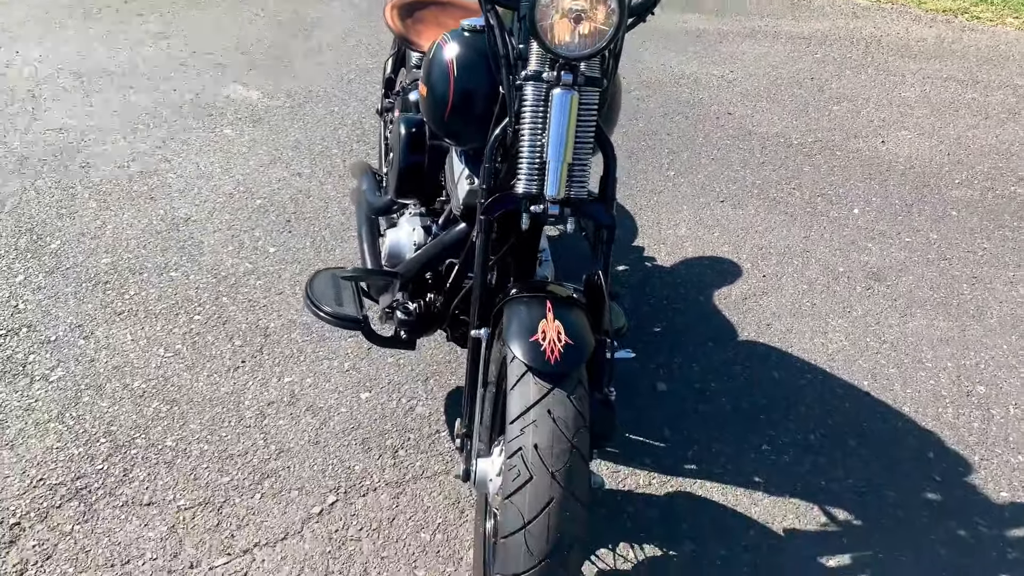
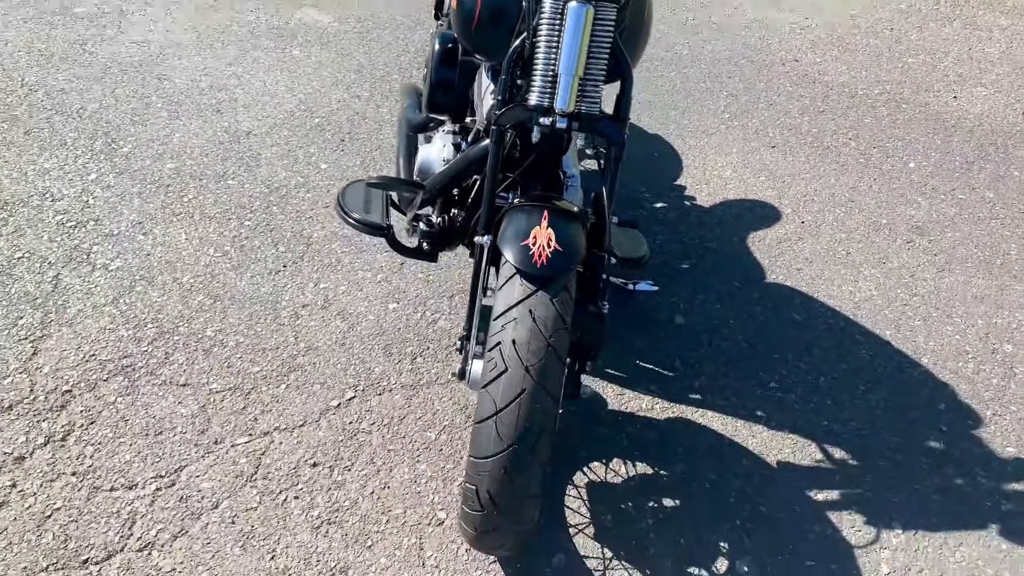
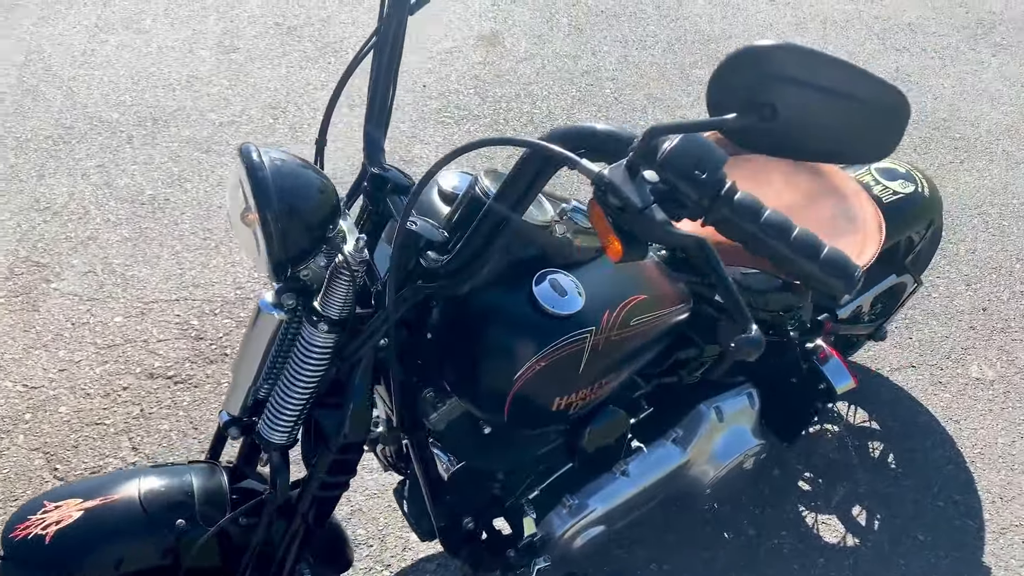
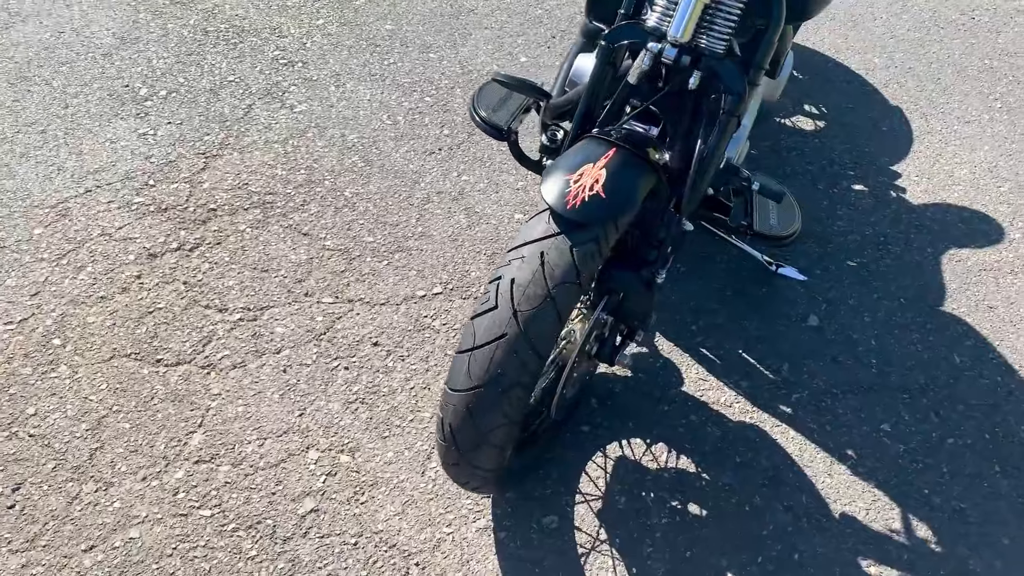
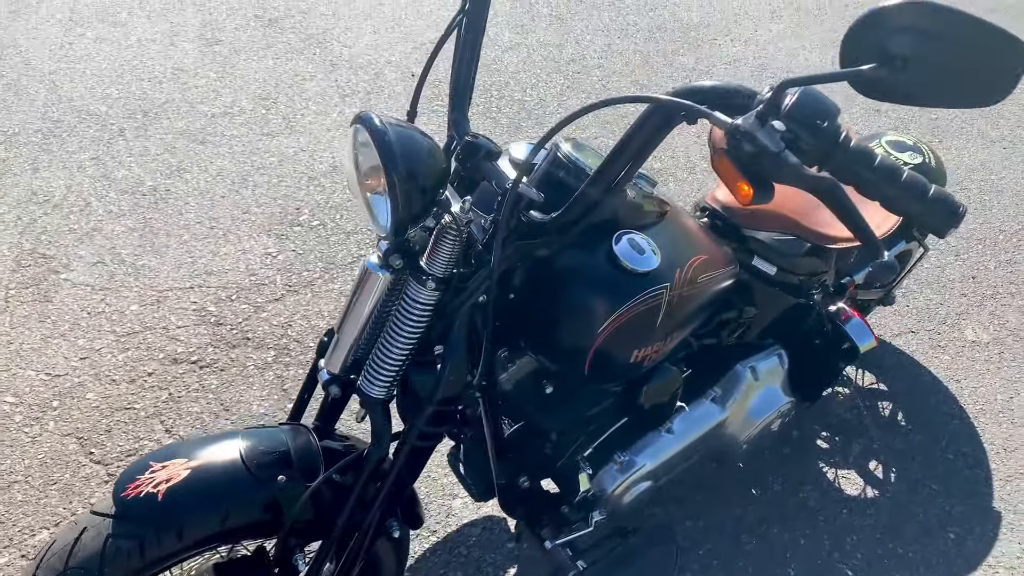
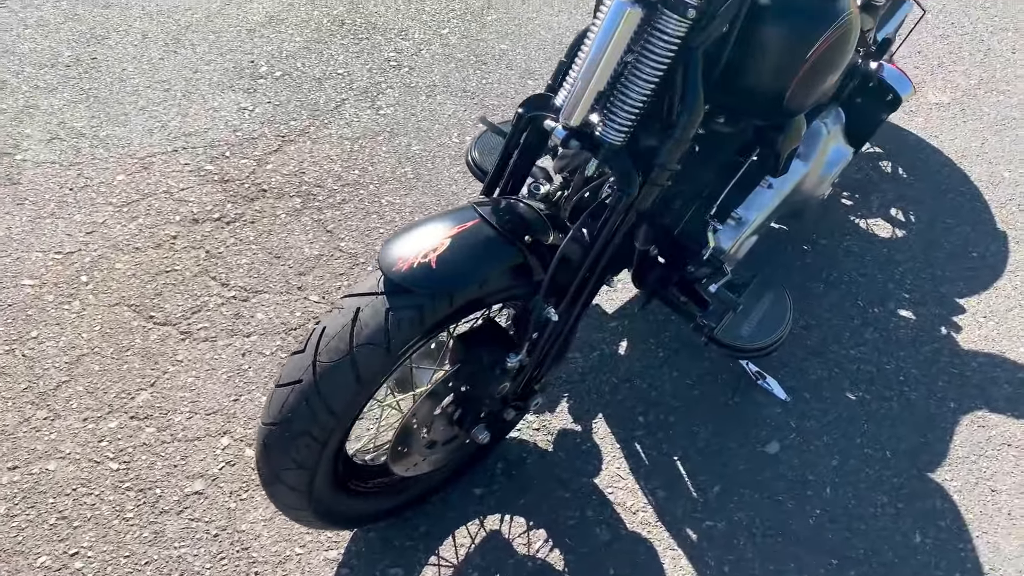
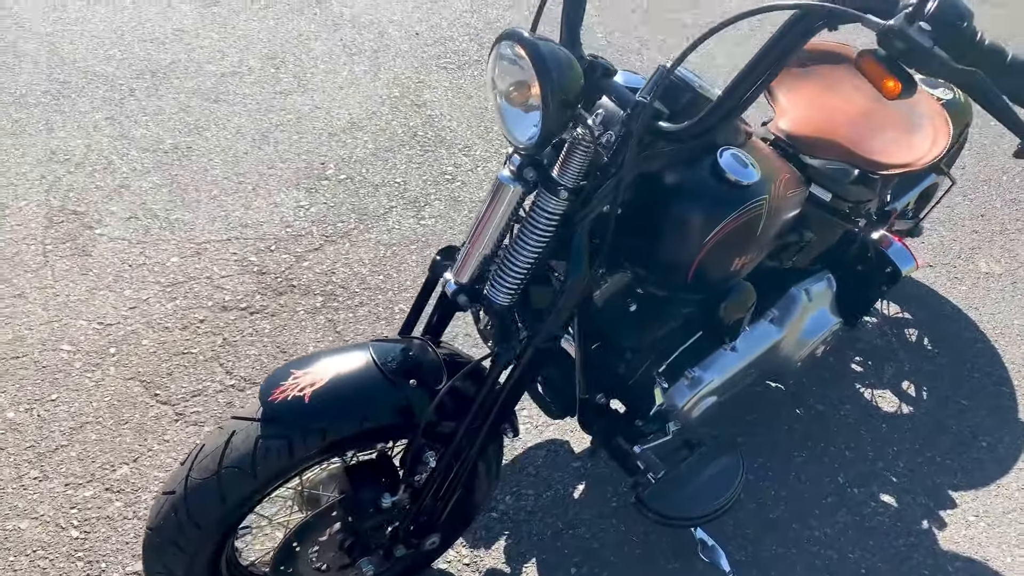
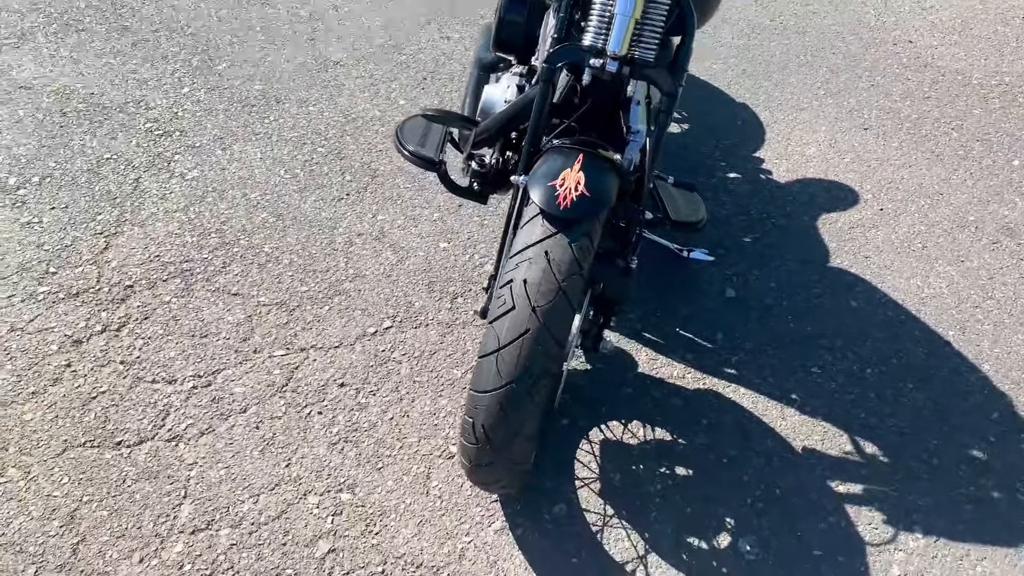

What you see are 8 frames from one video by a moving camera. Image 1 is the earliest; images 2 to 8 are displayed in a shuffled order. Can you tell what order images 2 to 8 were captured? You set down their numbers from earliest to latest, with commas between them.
2, 8, 4, 6, 7, 5, 3
